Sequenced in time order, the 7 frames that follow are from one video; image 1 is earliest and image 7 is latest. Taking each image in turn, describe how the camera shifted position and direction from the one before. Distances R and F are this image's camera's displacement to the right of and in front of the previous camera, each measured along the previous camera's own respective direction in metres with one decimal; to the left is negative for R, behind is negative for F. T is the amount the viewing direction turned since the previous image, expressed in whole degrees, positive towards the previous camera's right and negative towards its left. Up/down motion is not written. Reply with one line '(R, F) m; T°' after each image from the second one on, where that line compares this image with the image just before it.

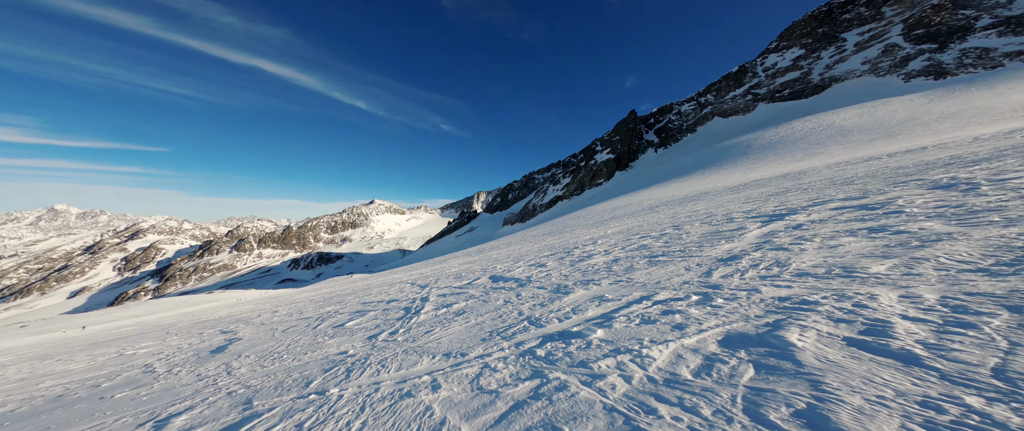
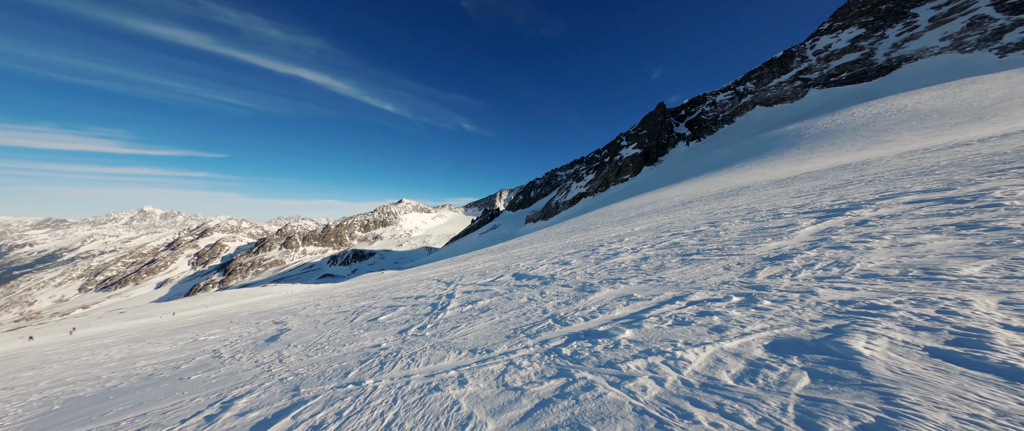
(-0.1, 0.0) m; -5°
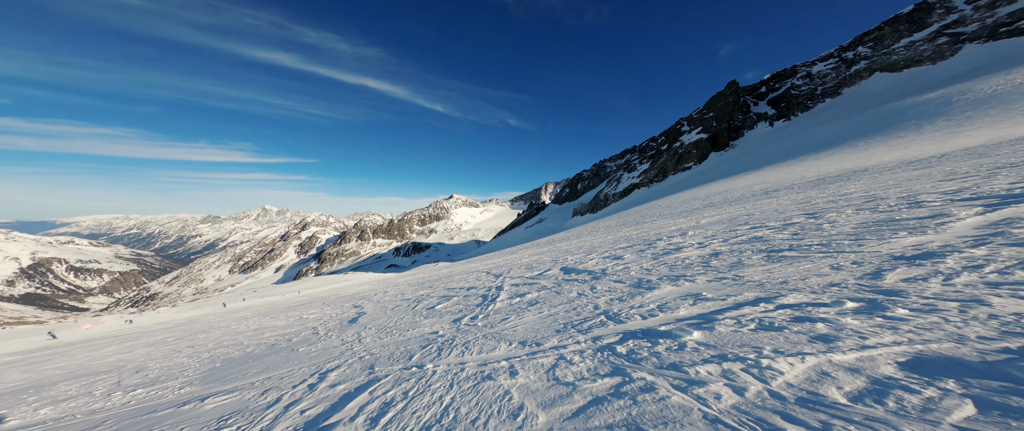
(-0.2, 0.0) m; -9°
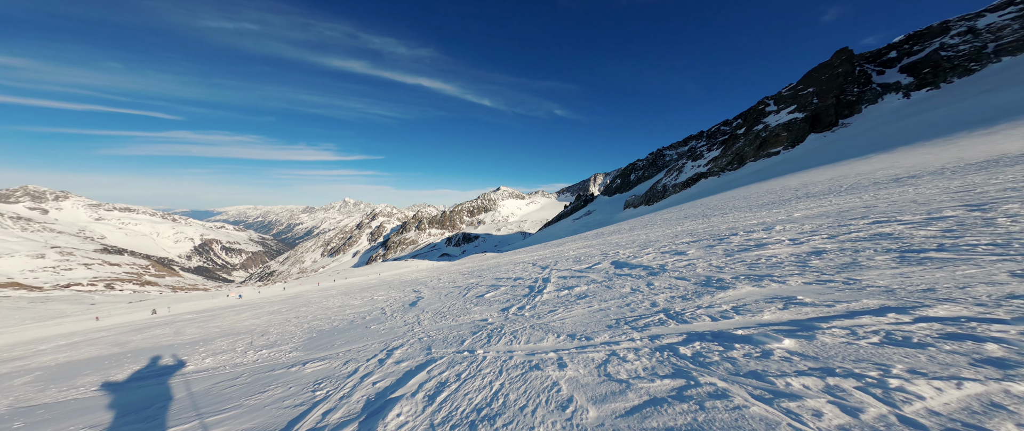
(-0.3, 0.0) m; -10°
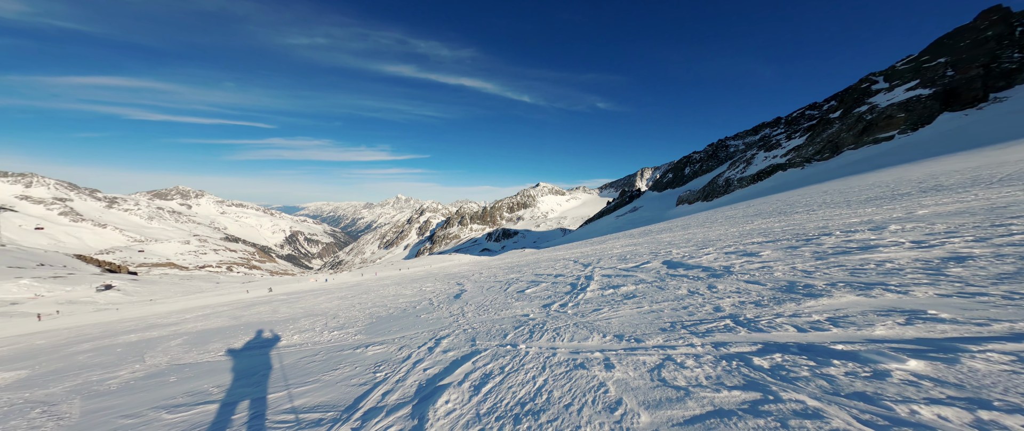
(-0.5, -0.1) m; -9°
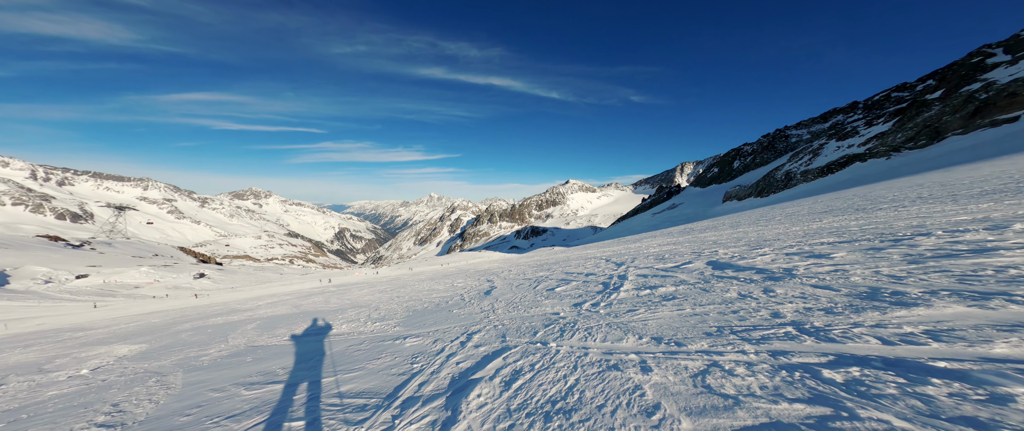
(-0.4, 0.0) m; -7°
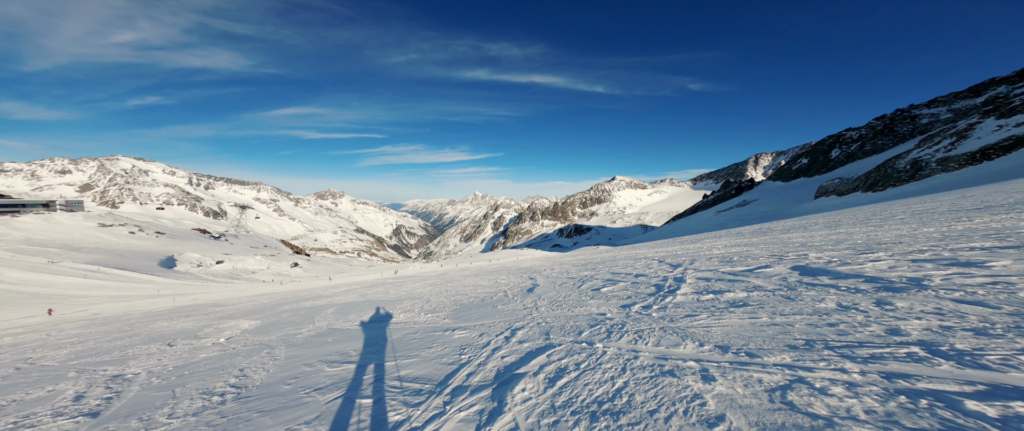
(-0.6, 0.0) m; -9°
